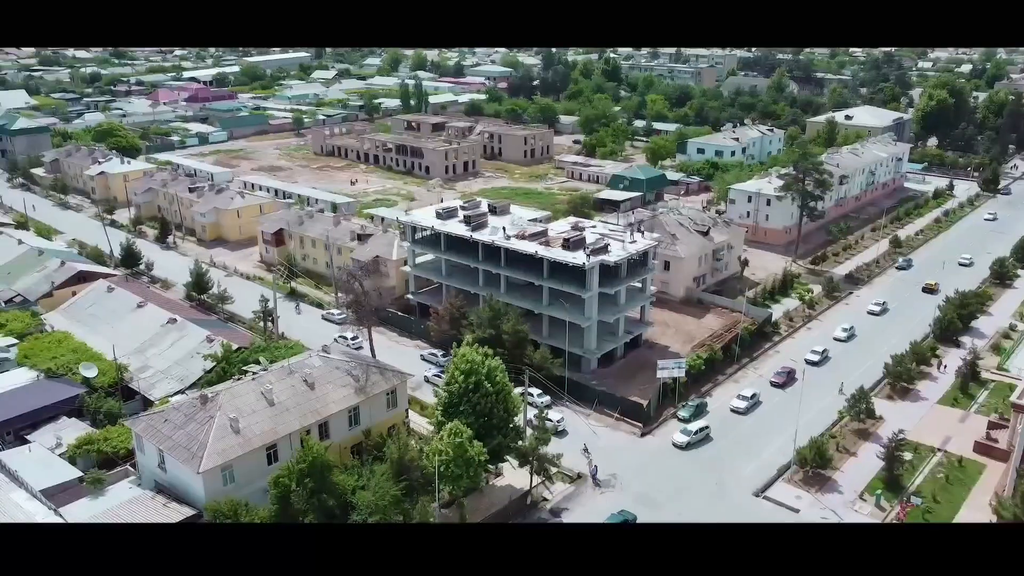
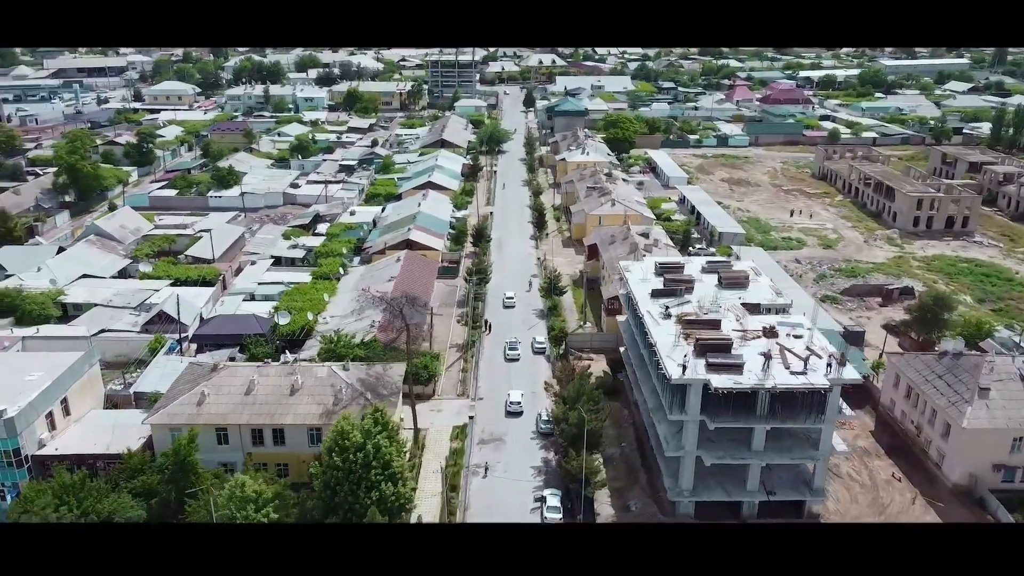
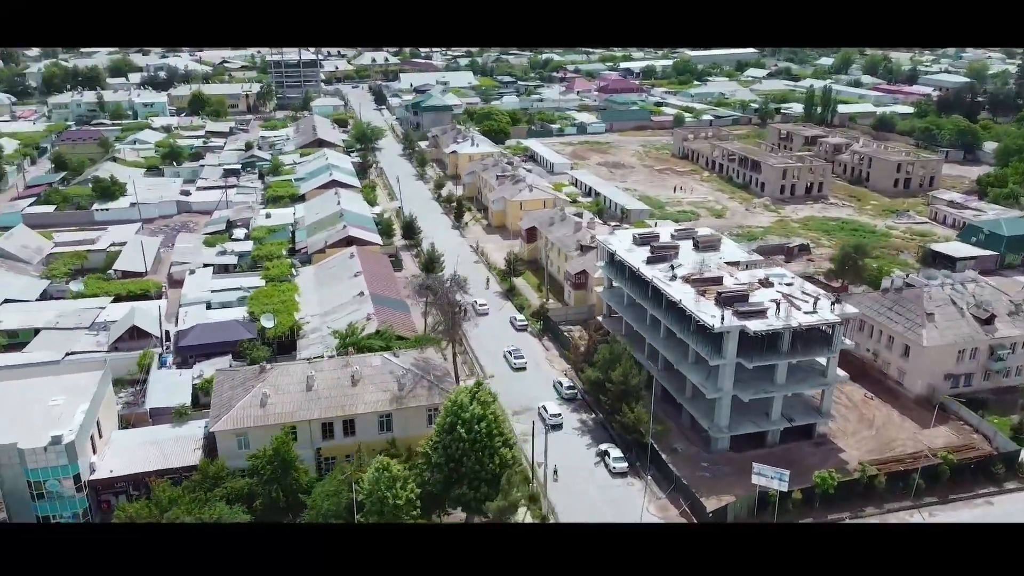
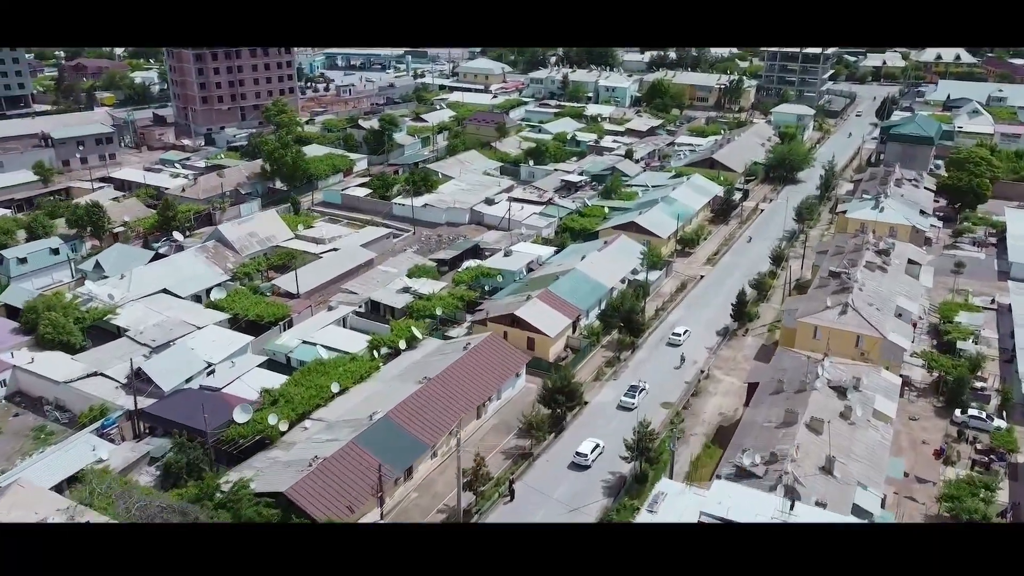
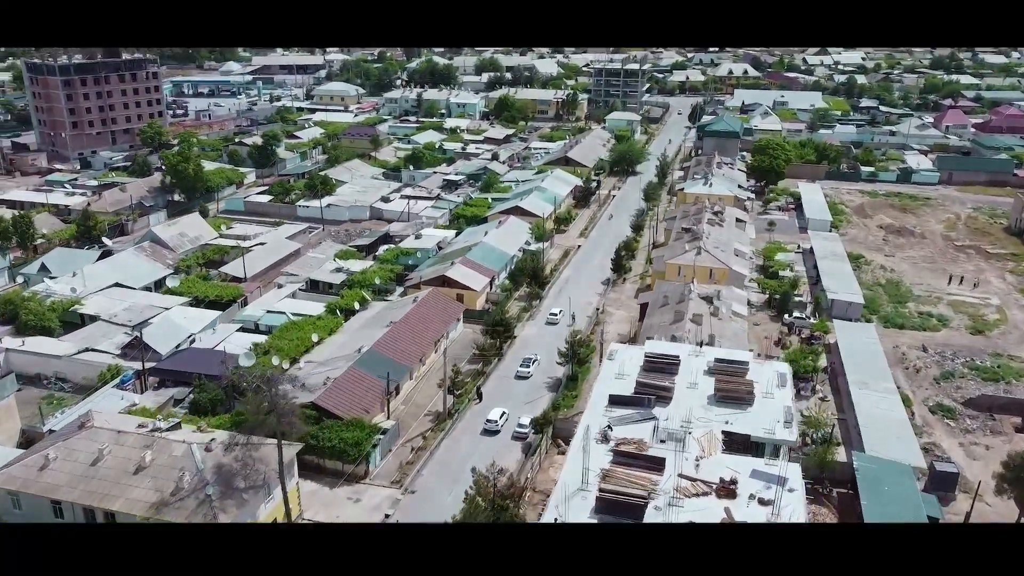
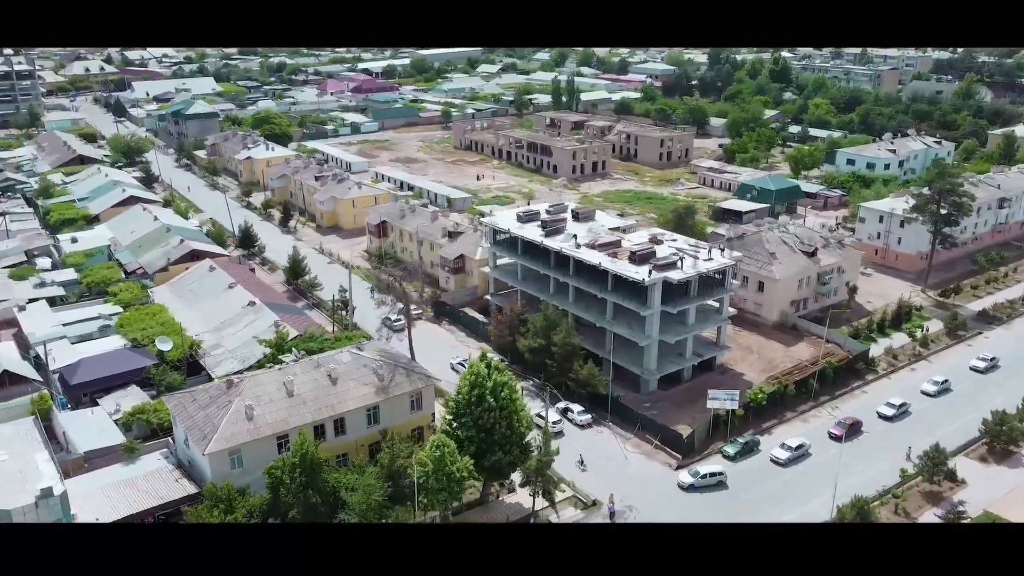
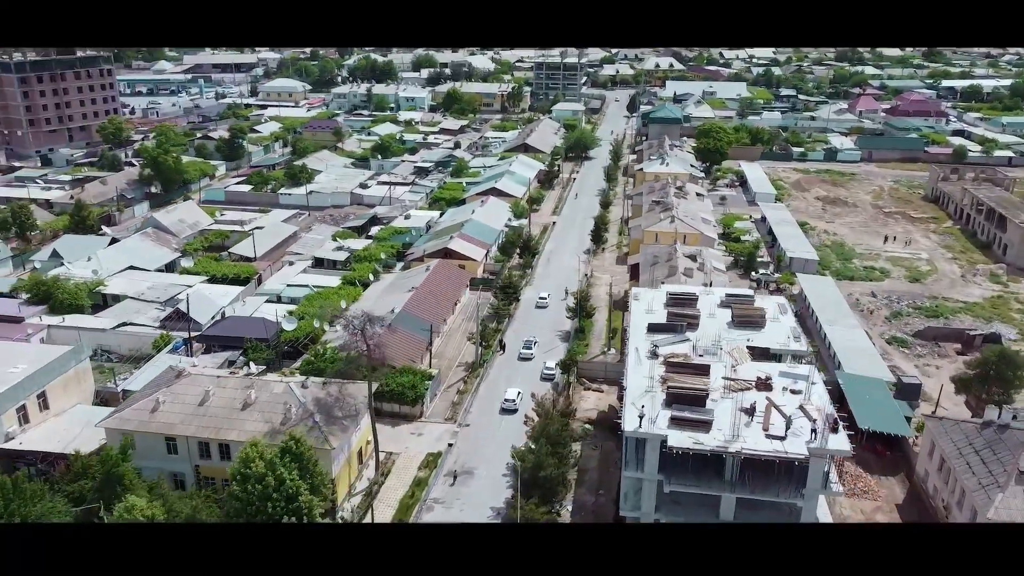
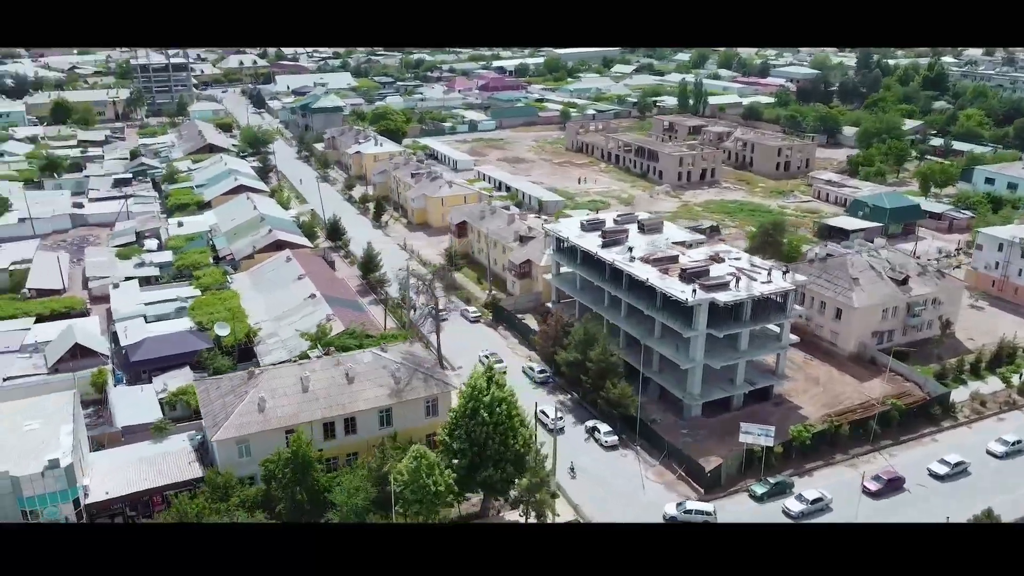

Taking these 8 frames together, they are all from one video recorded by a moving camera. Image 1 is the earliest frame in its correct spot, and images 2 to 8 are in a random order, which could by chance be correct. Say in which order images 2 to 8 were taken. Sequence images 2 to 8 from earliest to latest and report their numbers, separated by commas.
6, 8, 3, 2, 7, 5, 4
